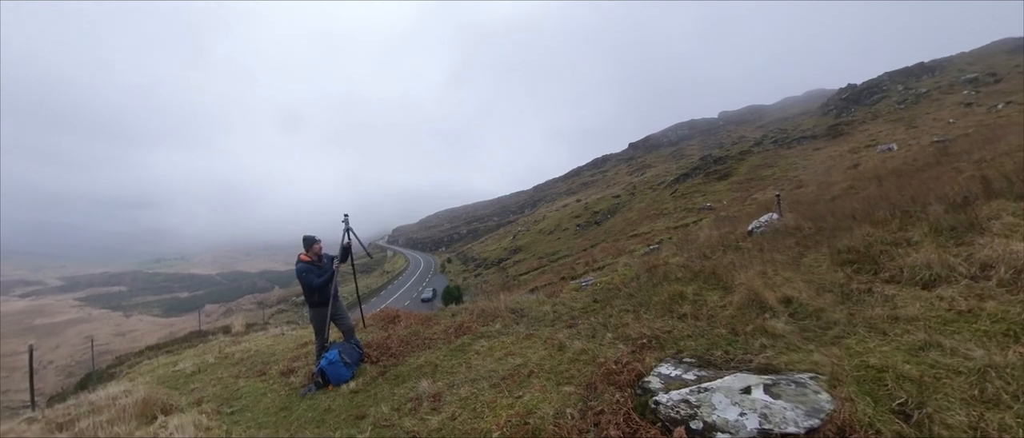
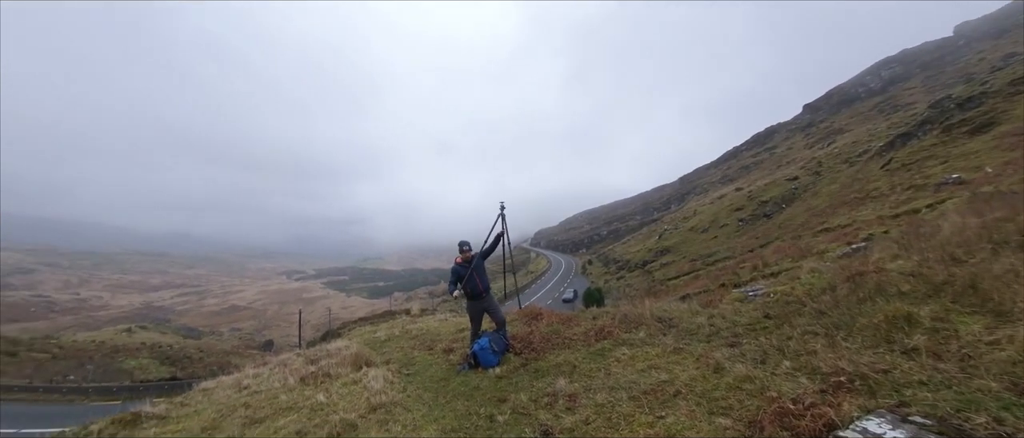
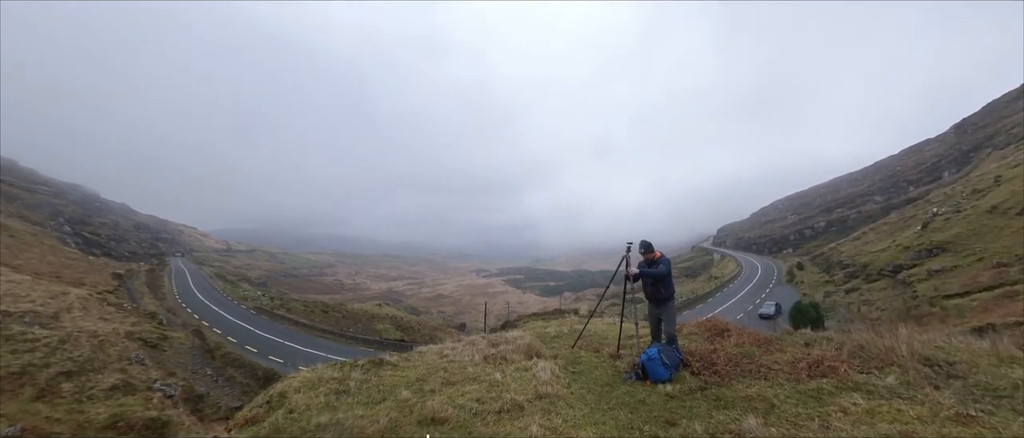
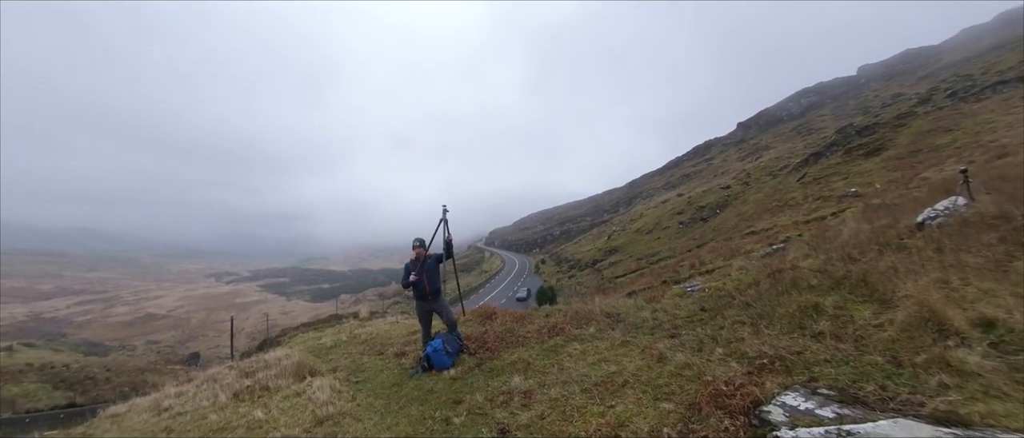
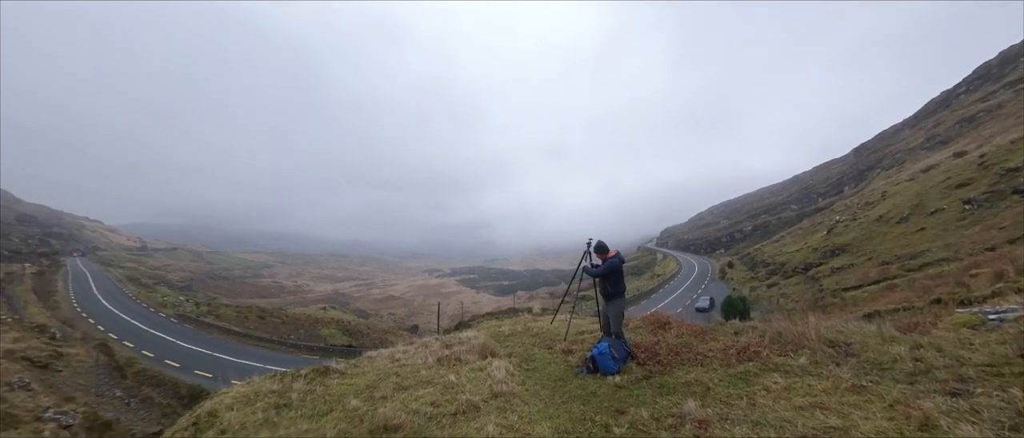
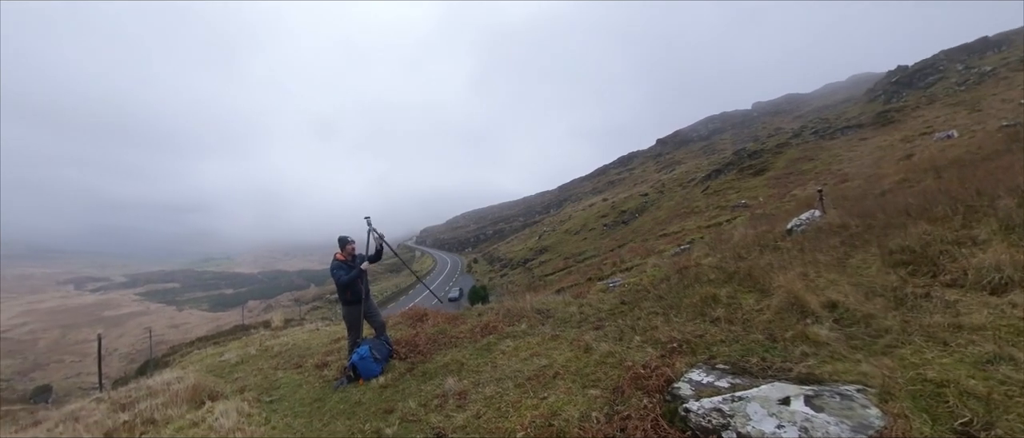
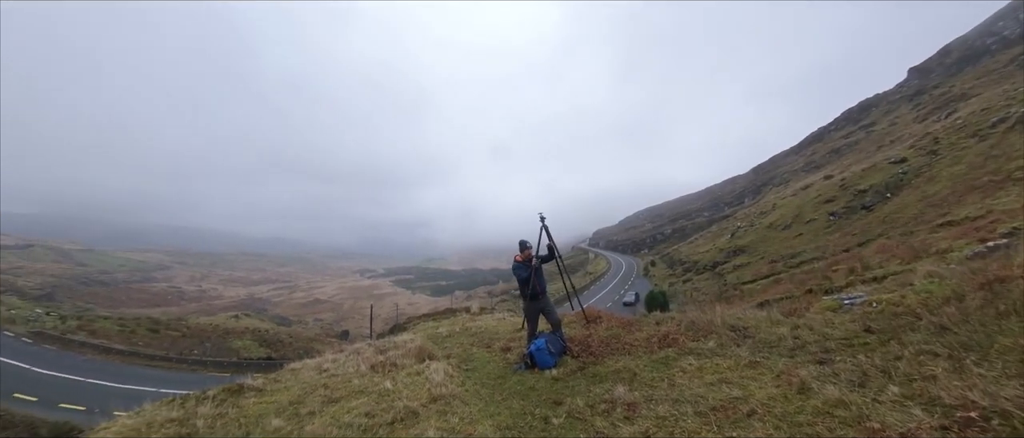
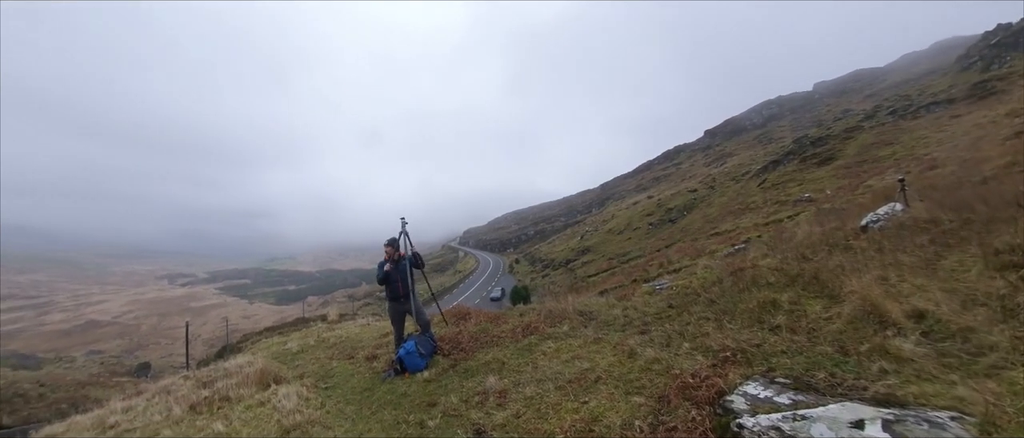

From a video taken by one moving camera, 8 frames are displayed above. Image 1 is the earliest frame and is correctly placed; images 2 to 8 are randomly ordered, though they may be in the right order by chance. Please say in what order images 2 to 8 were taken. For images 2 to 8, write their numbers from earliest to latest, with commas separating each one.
6, 8, 4, 2, 7, 5, 3
